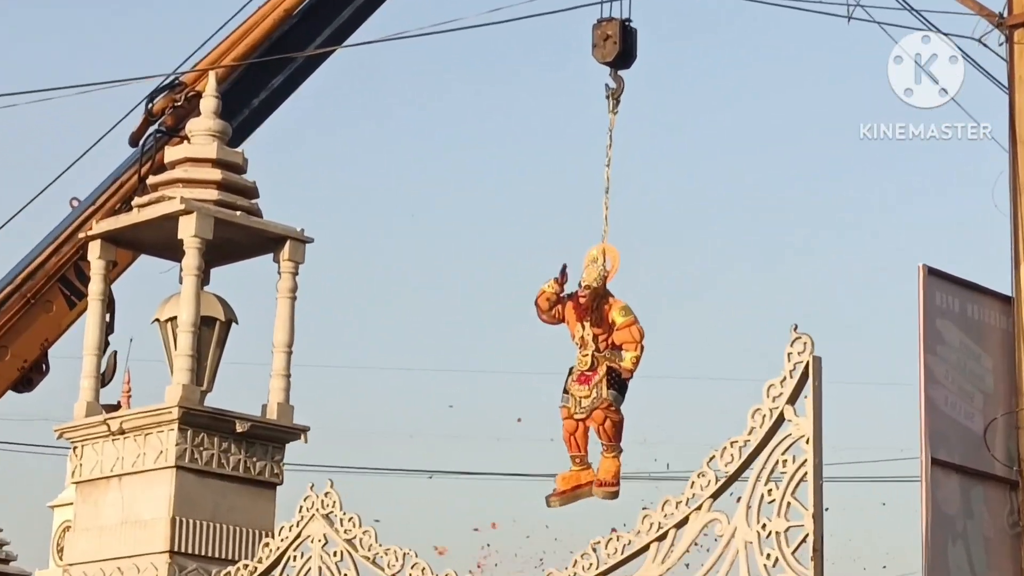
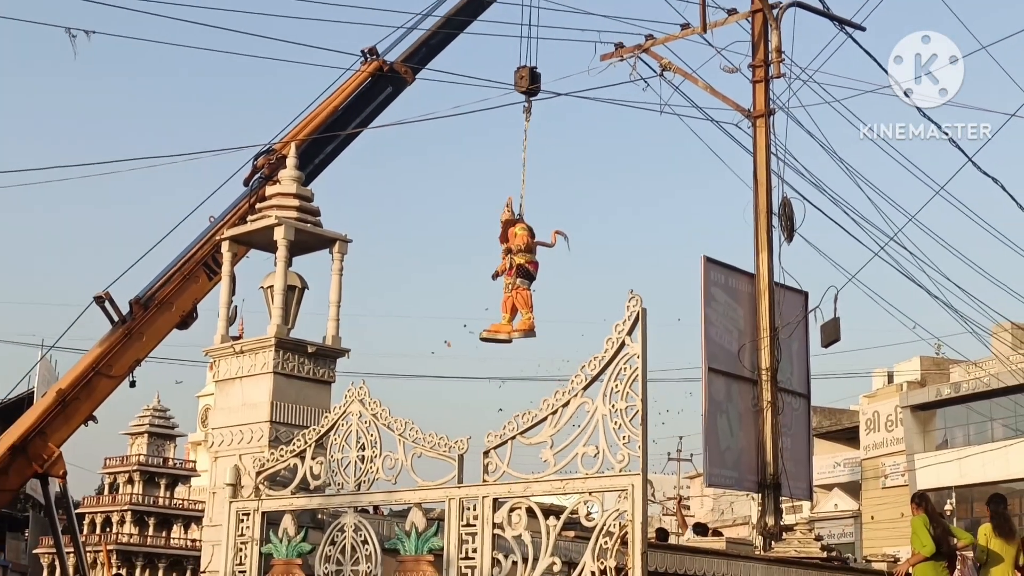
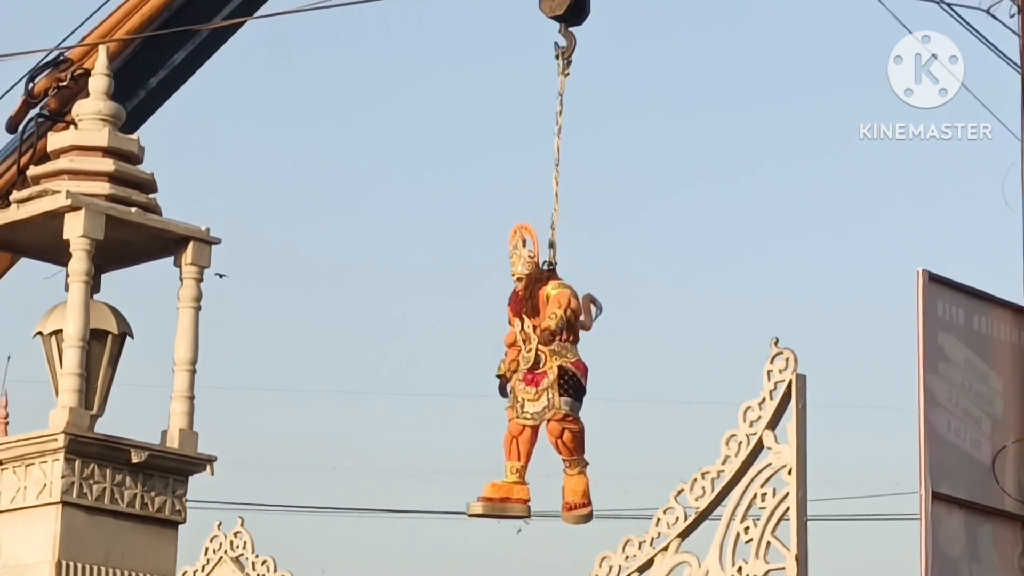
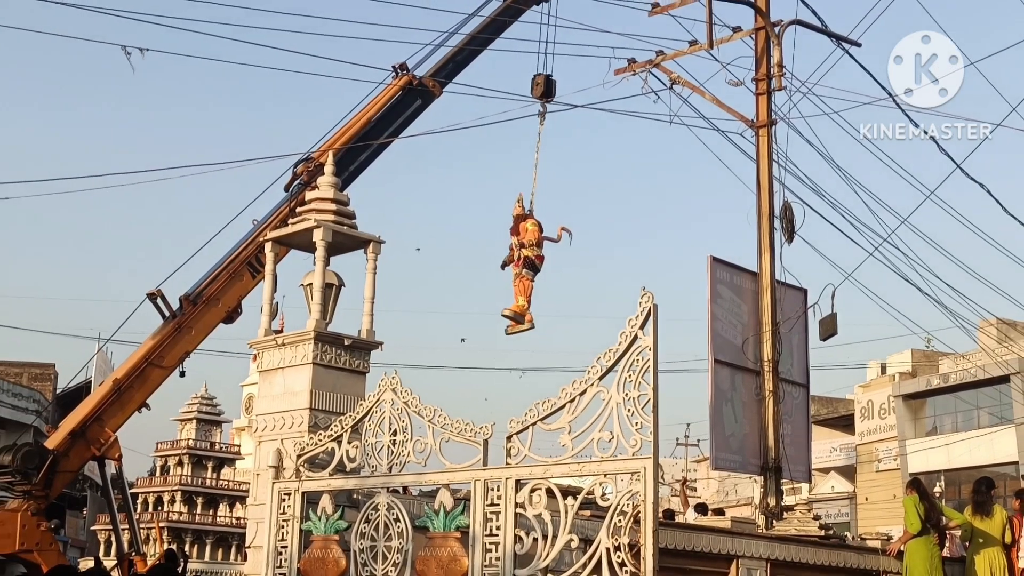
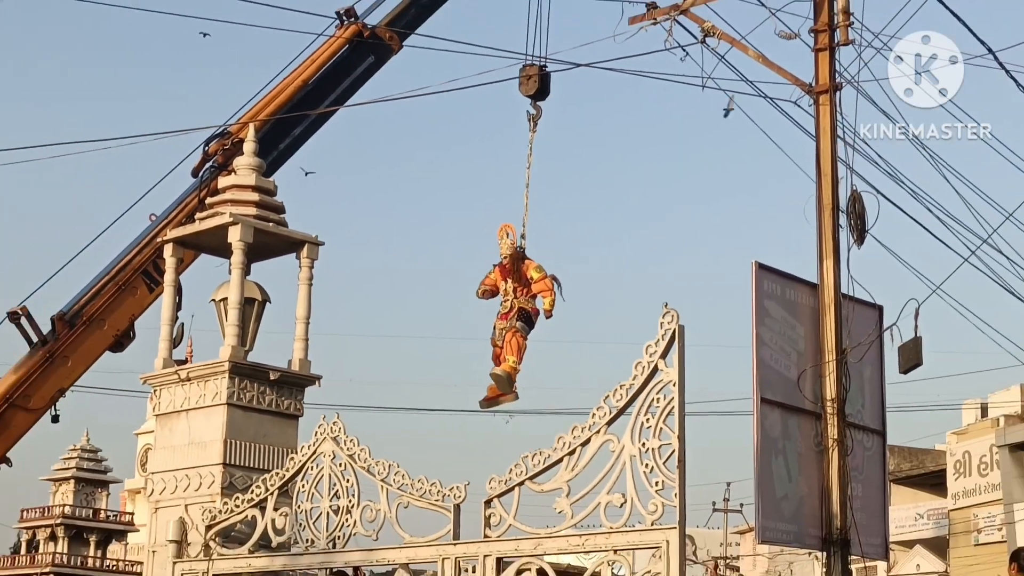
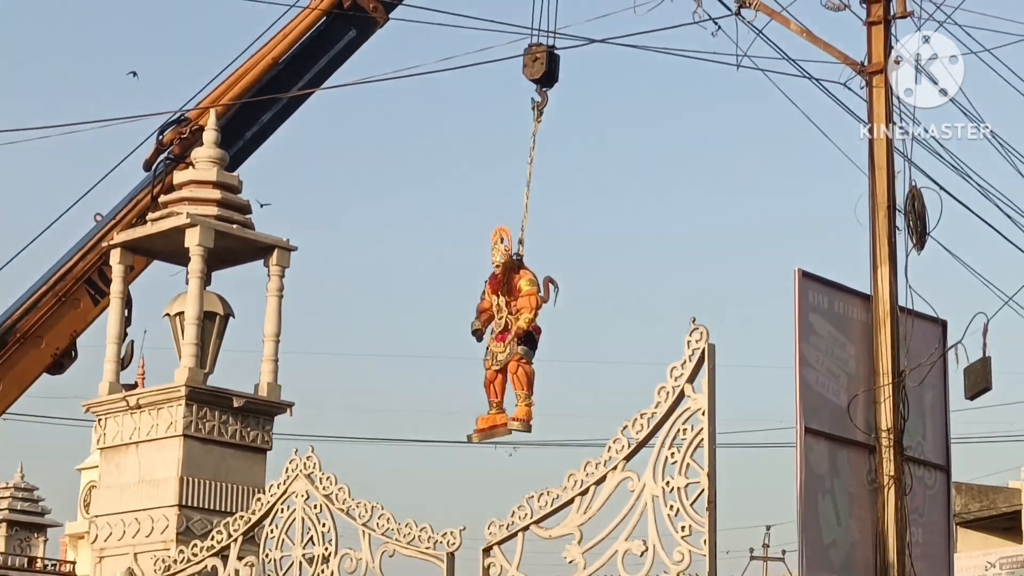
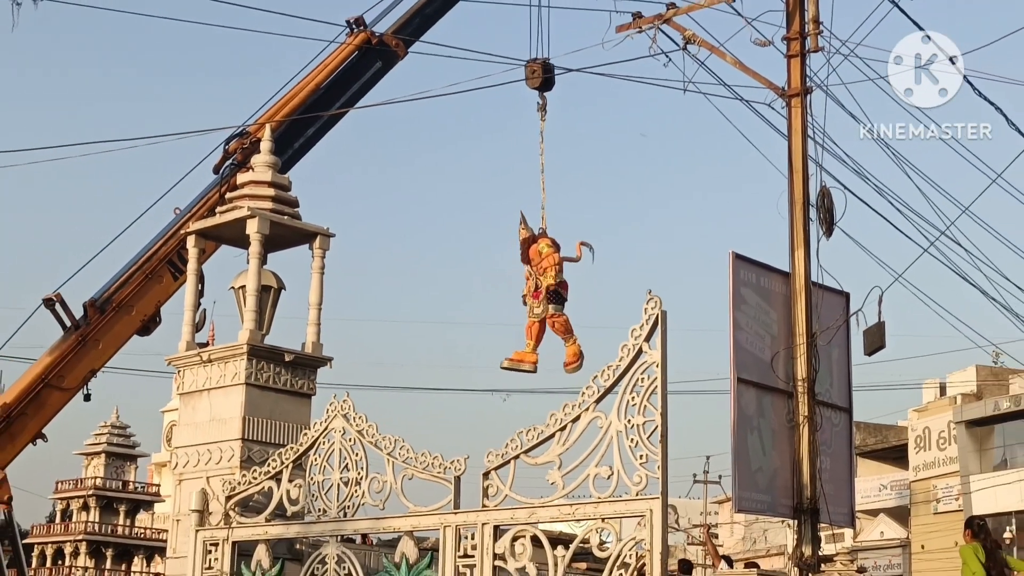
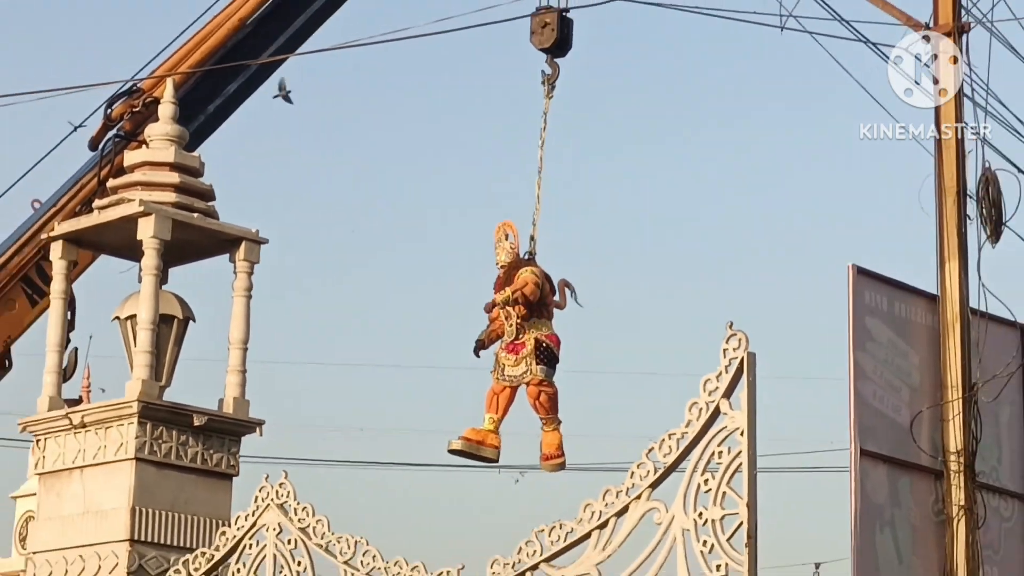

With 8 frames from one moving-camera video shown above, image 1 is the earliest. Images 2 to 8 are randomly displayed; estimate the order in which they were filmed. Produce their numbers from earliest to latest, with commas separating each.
3, 8, 6, 5, 7, 2, 4
